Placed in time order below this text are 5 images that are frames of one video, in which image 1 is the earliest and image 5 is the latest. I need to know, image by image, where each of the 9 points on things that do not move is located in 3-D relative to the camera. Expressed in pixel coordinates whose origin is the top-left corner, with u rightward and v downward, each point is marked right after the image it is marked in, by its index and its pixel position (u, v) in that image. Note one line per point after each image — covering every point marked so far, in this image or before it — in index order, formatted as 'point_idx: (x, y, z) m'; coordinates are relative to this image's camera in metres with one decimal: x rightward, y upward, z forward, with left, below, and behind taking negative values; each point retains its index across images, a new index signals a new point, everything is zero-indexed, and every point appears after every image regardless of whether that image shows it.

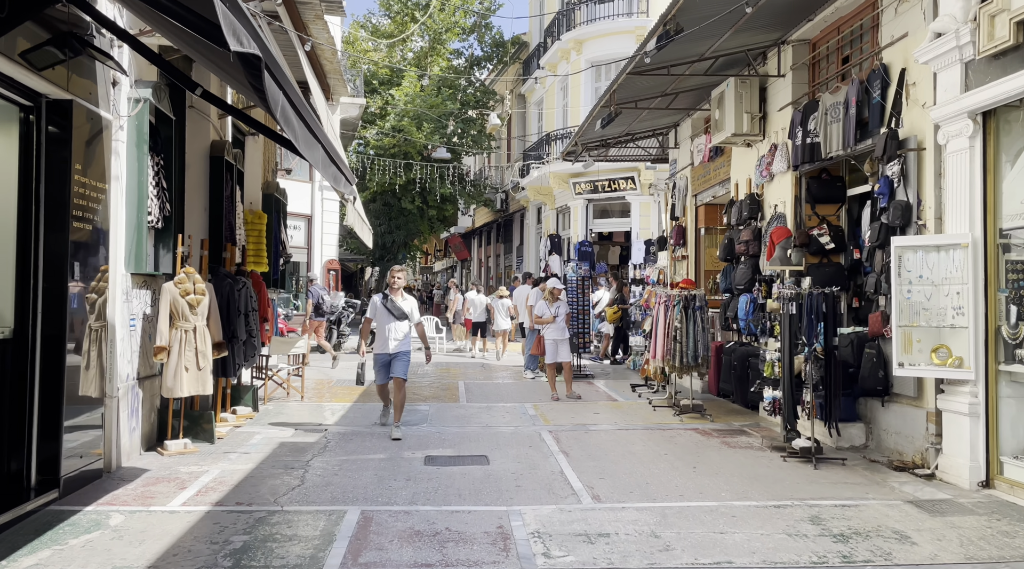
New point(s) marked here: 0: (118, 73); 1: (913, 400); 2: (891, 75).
0: (-3.1, +1.7, +7.1) m
1: (+3.3, -0.9, +7.5) m
2: (+3.4, +1.9, +8.0) m
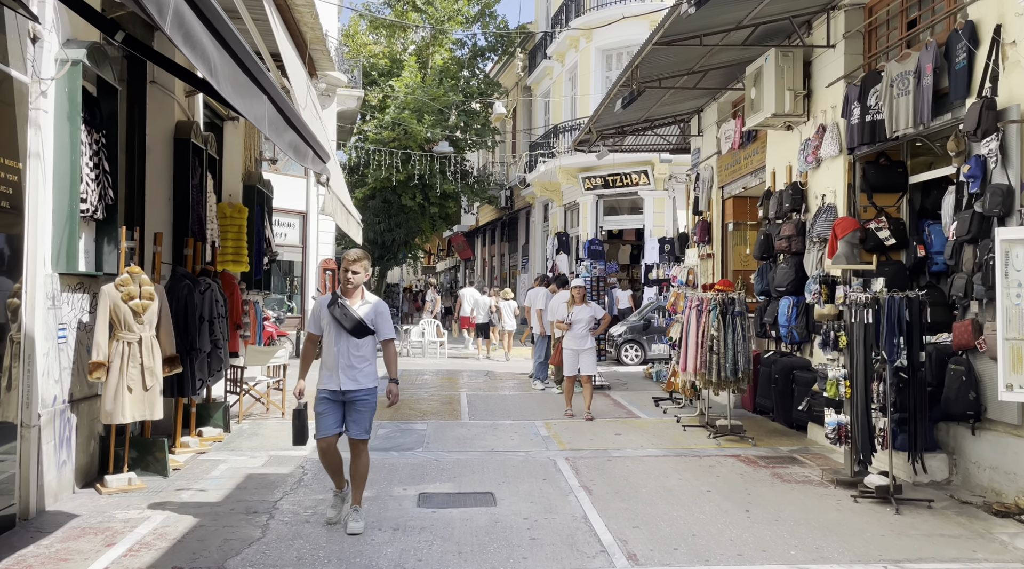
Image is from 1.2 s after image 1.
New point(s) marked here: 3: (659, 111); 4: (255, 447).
0: (-3.0, +1.6, +5.8) m
1: (+3.4, -1.0, +6.1) m
2: (+3.4, +1.8, +6.6) m
3: (+2.2, +2.6, +13.5) m
4: (-2.4, -1.5, +8.3) m
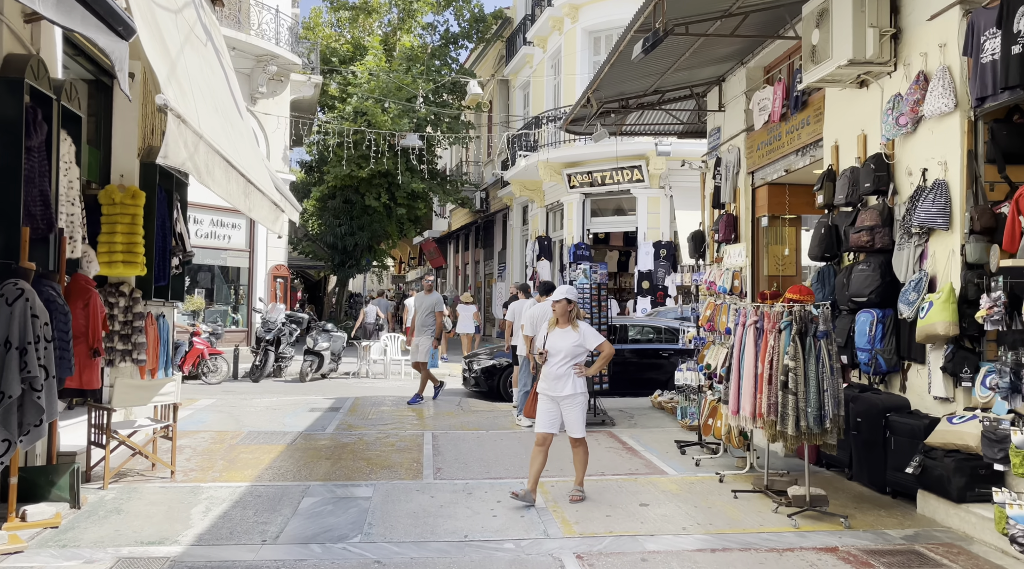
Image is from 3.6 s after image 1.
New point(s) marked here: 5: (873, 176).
0: (-3.1, +1.6, +3.0) m
1: (+3.3, -1.0, +3.5) m
2: (+3.4, +1.8, +4.0) m
3: (+1.9, +2.5, +10.9) m
4: (-2.5, -1.5, +5.5) m
5: (+2.9, +0.9, +7.2) m
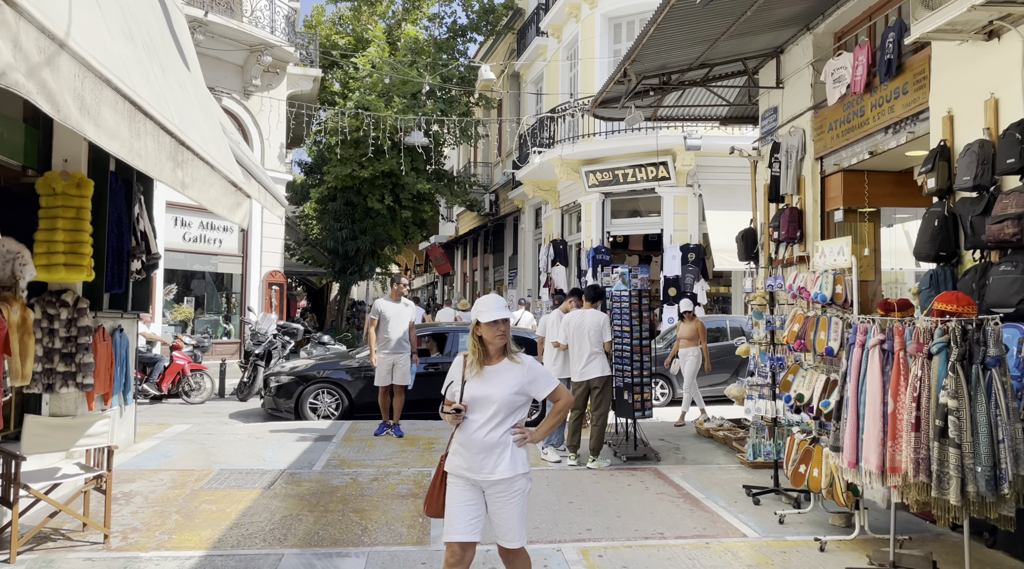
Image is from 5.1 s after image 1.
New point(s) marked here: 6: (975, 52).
0: (-2.9, +1.6, +1.3) m
1: (+3.5, -1.0, +1.8) m
2: (+3.6, +1.8, +2.3) m
3: (+2.2, +2.4, +9.2) m
4: (-2.3, -1.6, +3.8) m
5: (+3.1, +0.8, +5.5) m
6: (+3.2, +1.6, +6.3) m
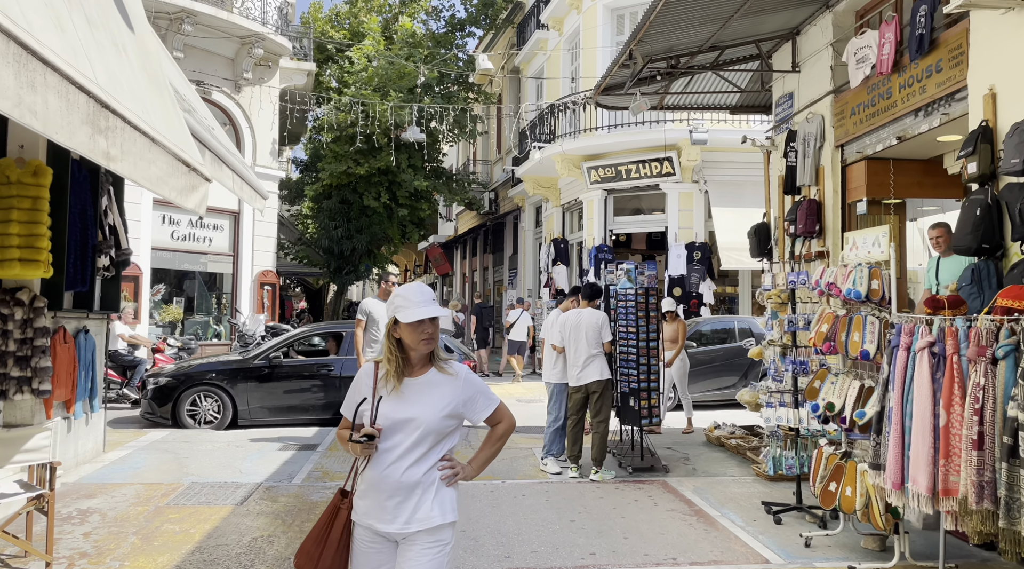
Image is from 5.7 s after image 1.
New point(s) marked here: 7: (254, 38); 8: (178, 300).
0: (-2.9, +1.7, +0.7) m
1: (+3.5, -1.0, +1.1) m
2: (+3.5, +1.8, +1.7) m
3: (+2.1, +2.4, +8.6) m
4: (-2.3, -1.5, +3.2) m
5: (+3.1, +0.9, +4.9) m
6: (+3.2, +1.6, +5.6) m
7: (-5.3, +5.1, +18.7) m
8: (-6.4, -0.3, +17.1) m
